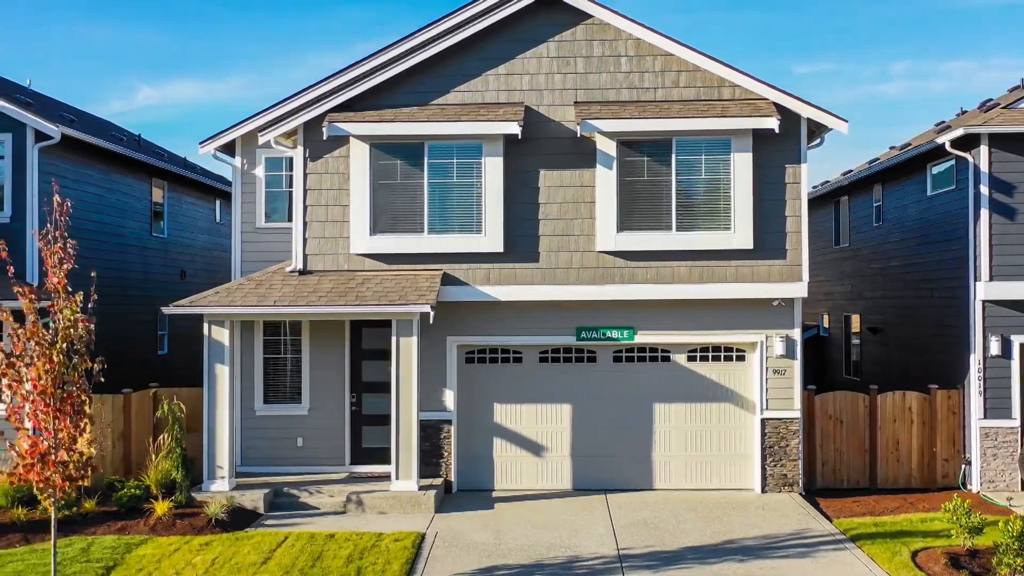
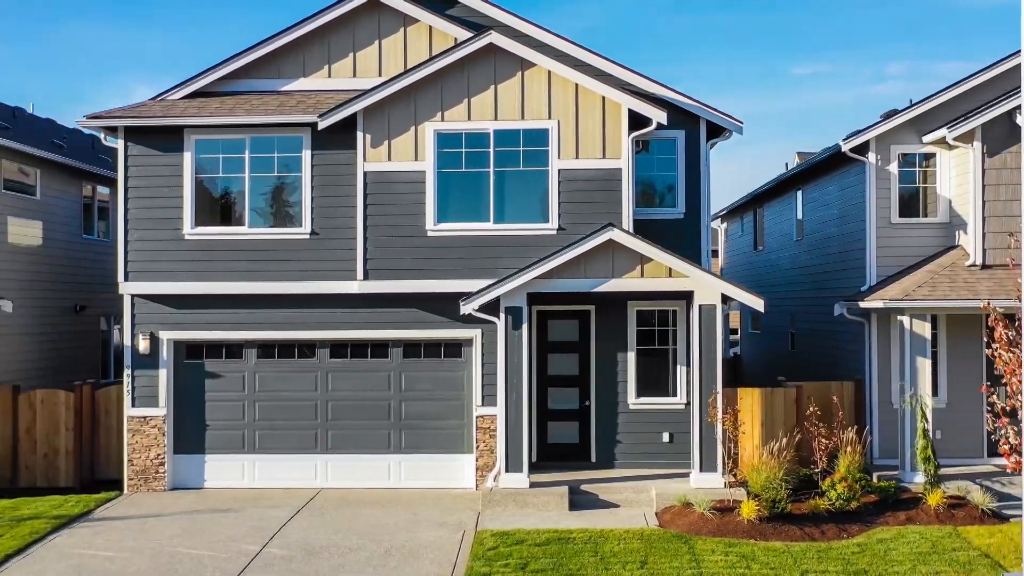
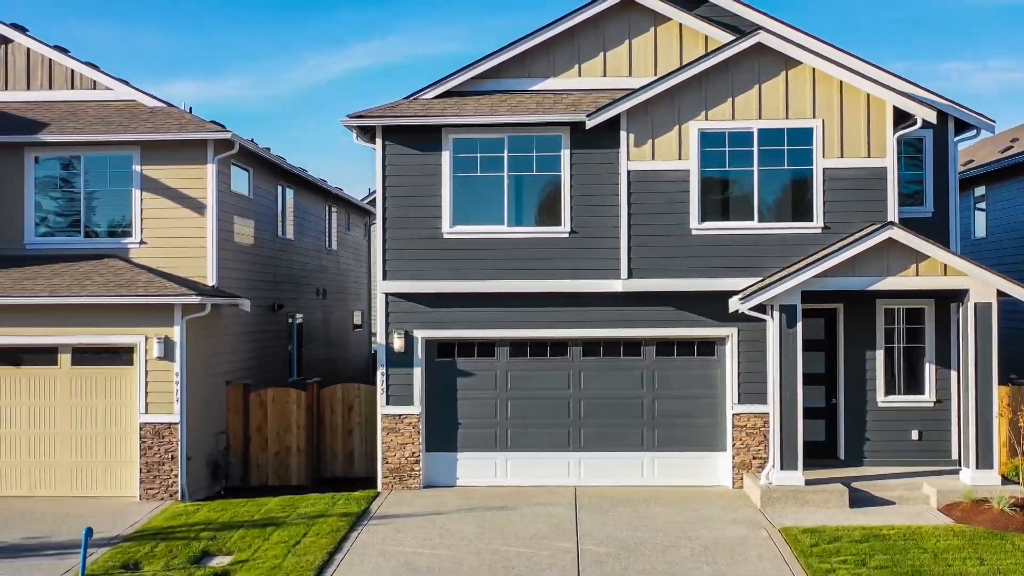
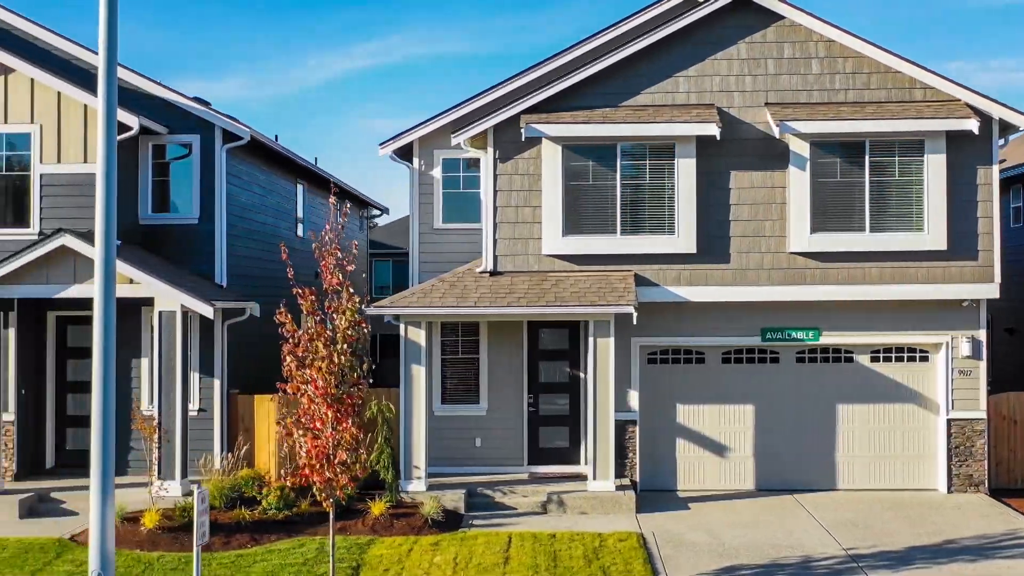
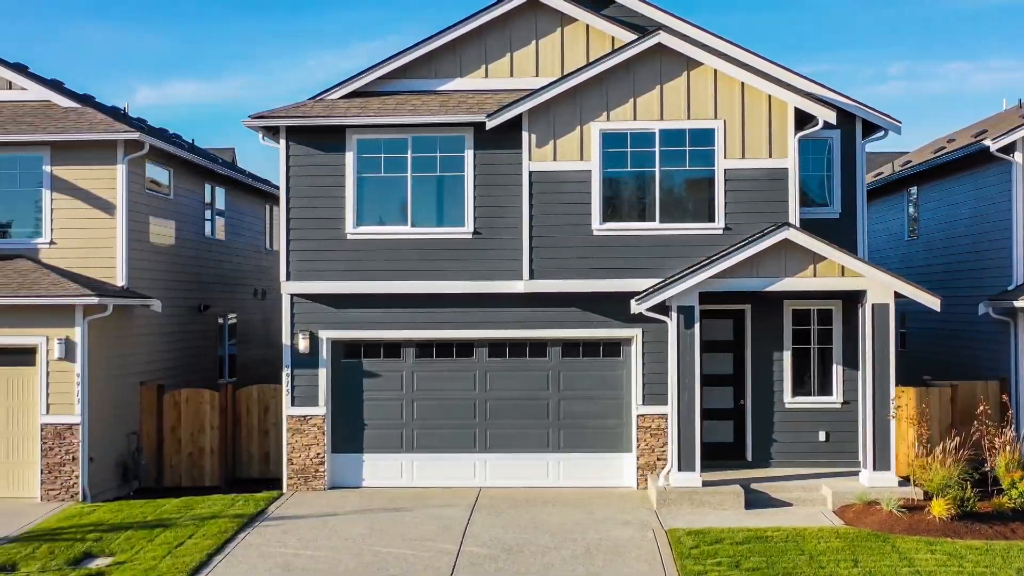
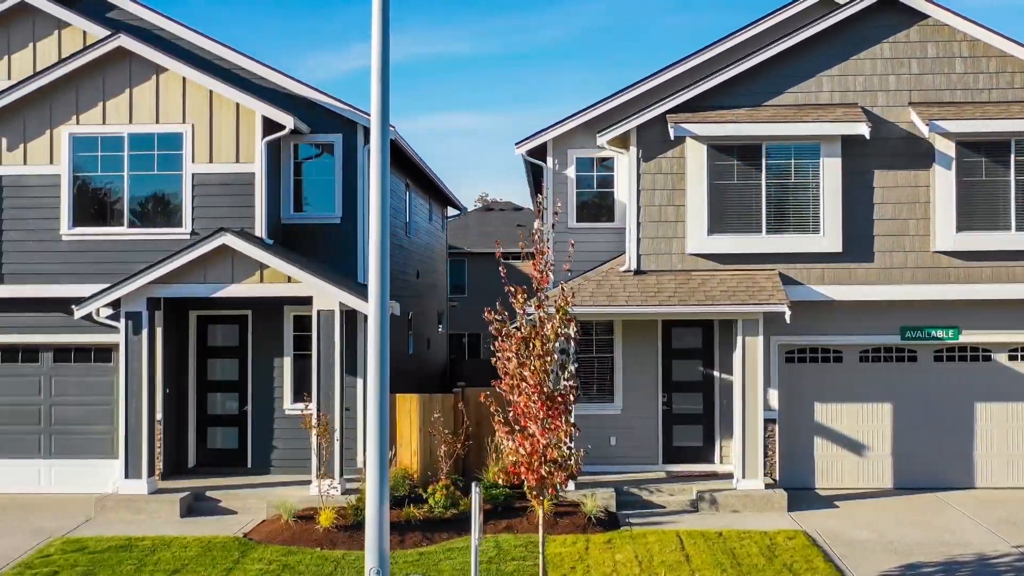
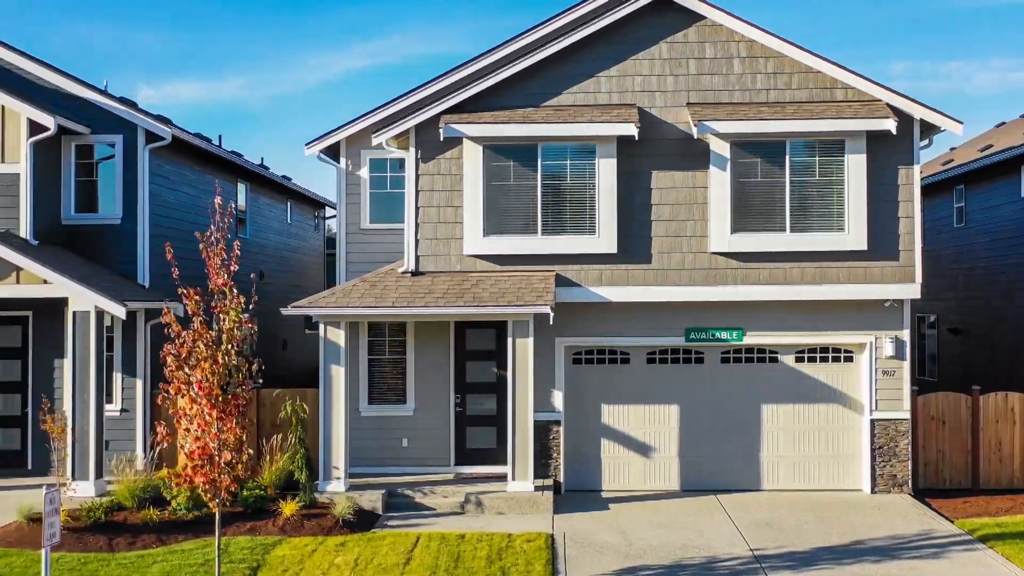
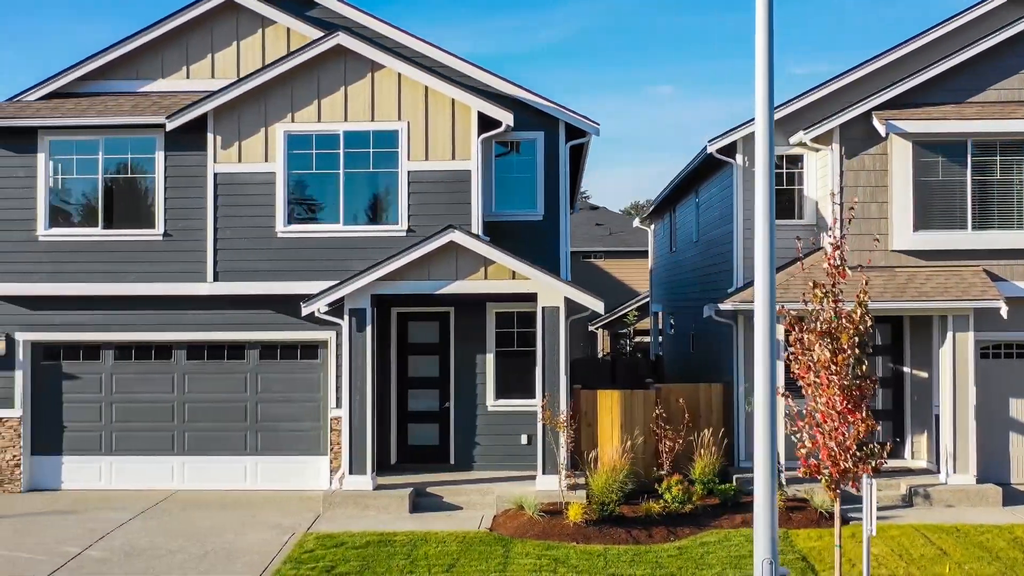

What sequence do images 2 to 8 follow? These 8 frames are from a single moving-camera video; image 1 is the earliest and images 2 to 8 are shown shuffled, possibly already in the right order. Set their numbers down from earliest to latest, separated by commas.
7, 4, 6, 8, 2, 5, 3
